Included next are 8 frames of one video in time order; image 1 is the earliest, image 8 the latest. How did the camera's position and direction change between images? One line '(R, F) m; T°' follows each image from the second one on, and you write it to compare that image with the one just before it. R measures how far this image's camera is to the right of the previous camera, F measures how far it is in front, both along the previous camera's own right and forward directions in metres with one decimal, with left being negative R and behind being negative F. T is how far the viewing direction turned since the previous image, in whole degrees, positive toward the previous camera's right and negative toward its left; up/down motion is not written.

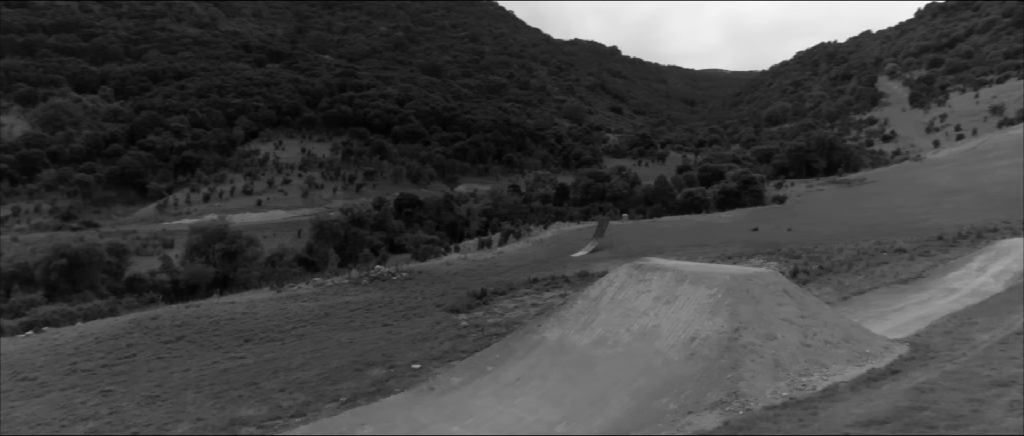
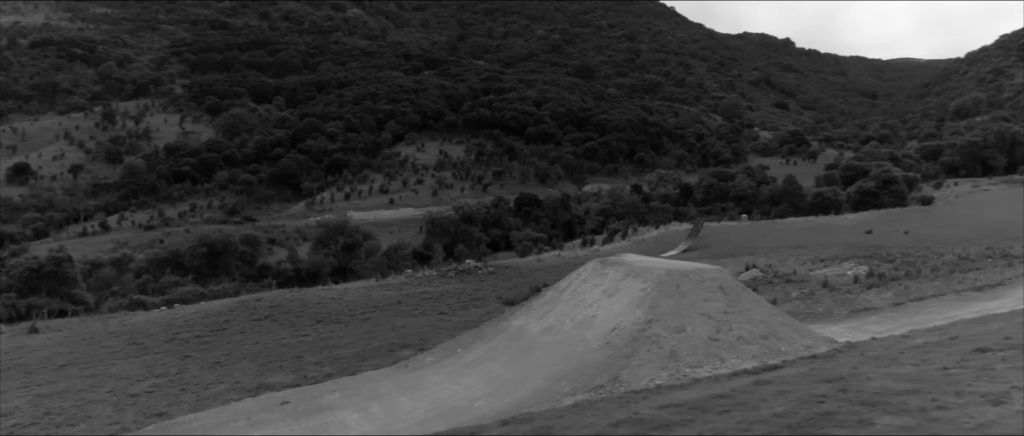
(+2.9, -0.5) m; -13°
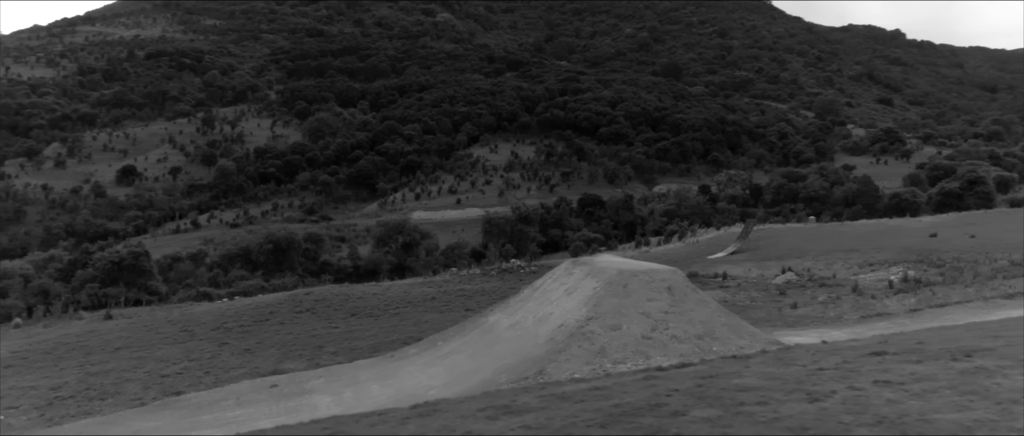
(+1.8, -0.4) m; -7°
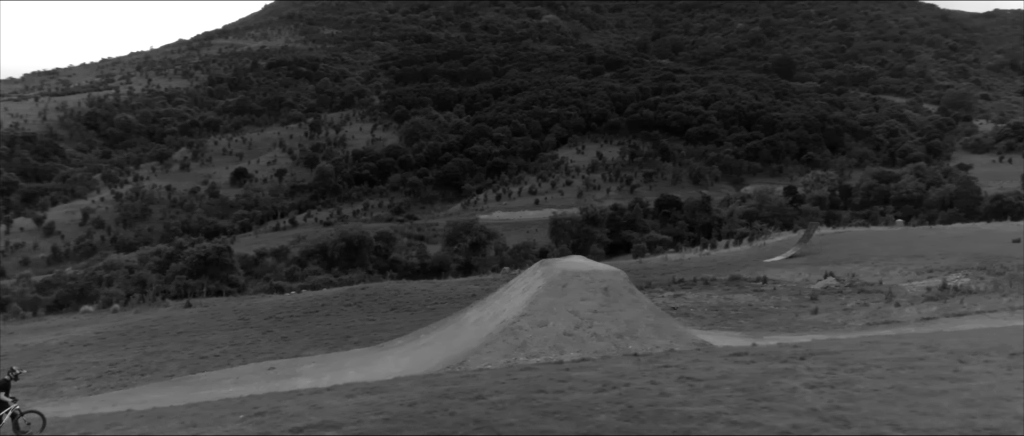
(+2.3, -0.5) m; -9°
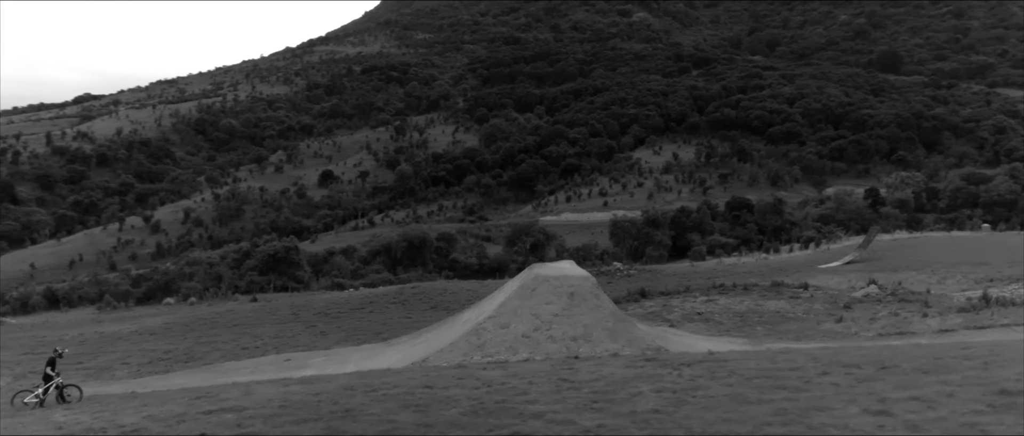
(+1.8, -0.4) m; -8°
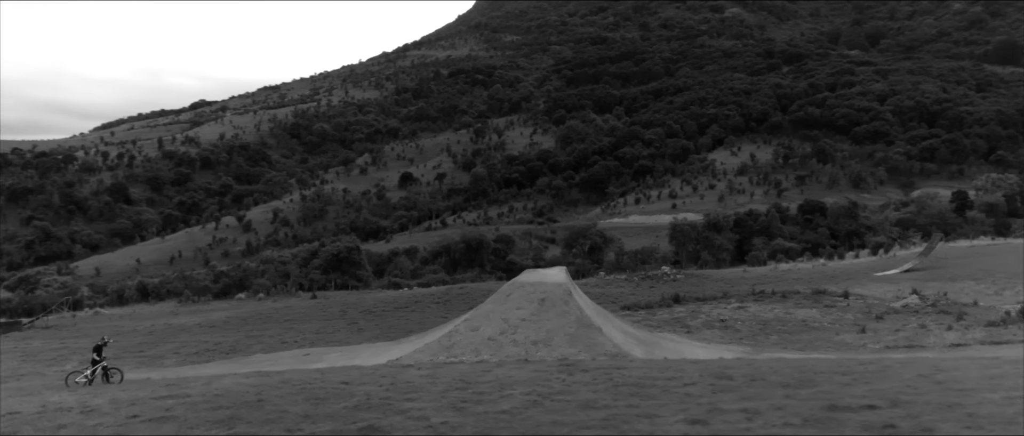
(+1.8, -0.4) m; -8°
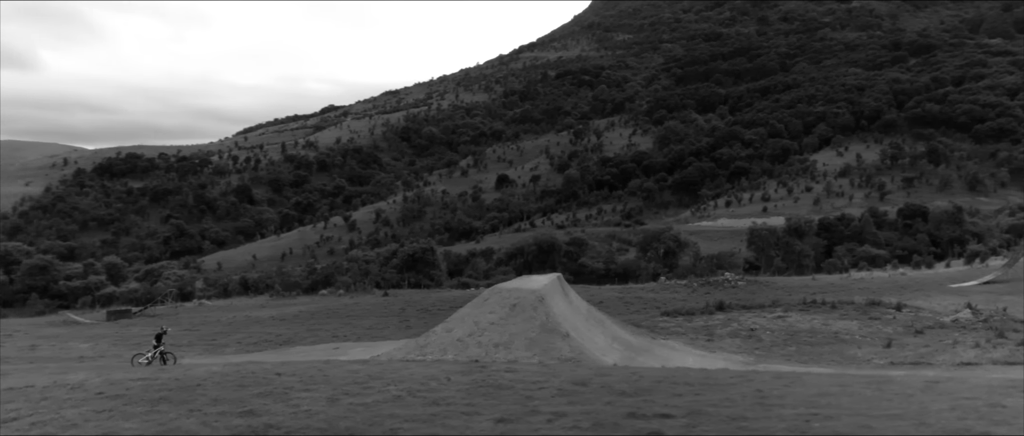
(+2.3, -0.5) m; -10°
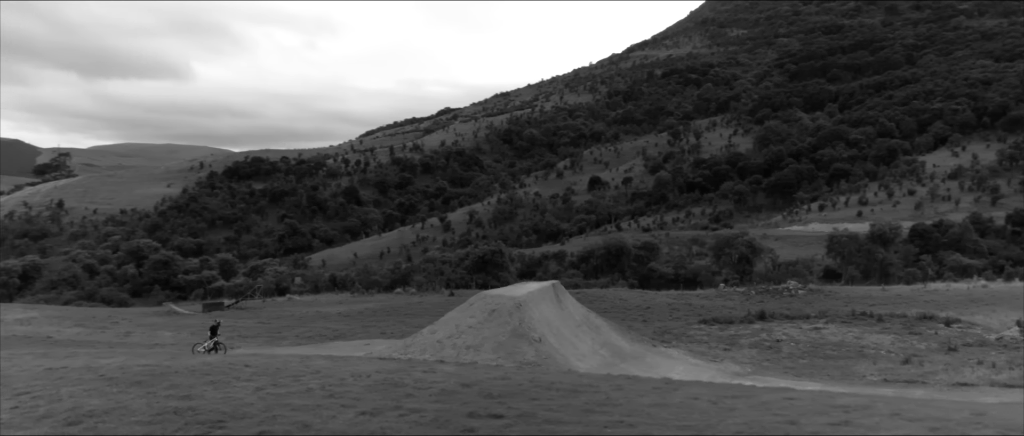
(+2.3, -0.6) m; -9°
